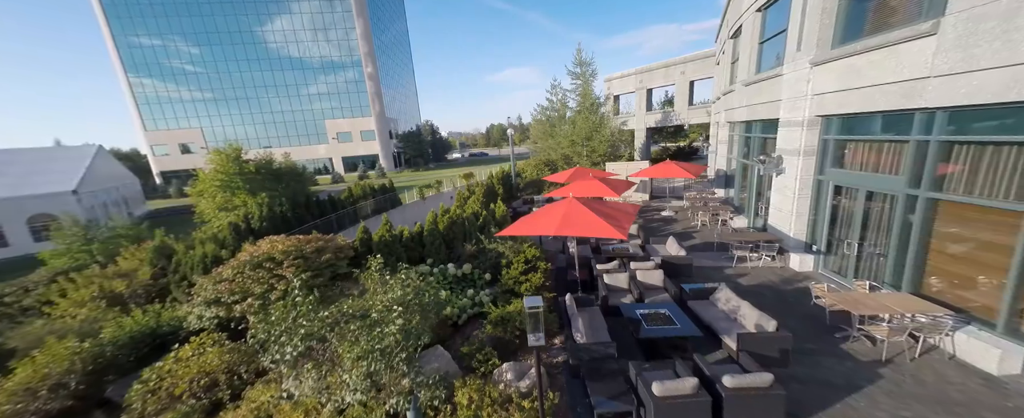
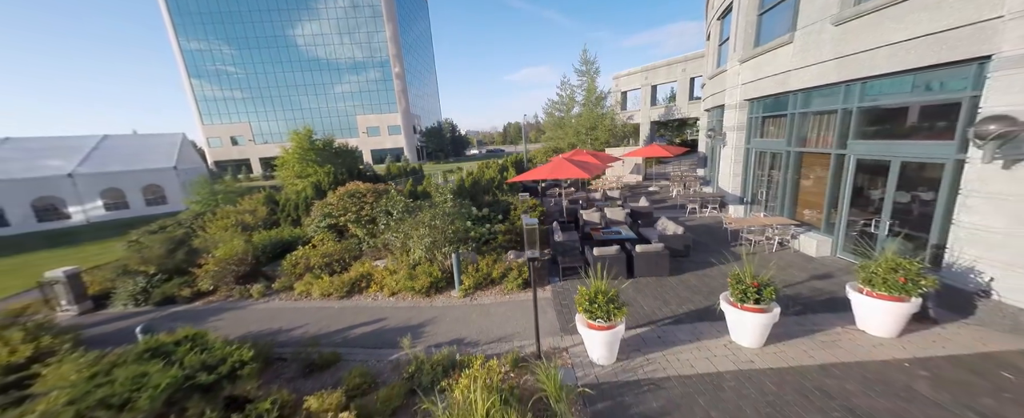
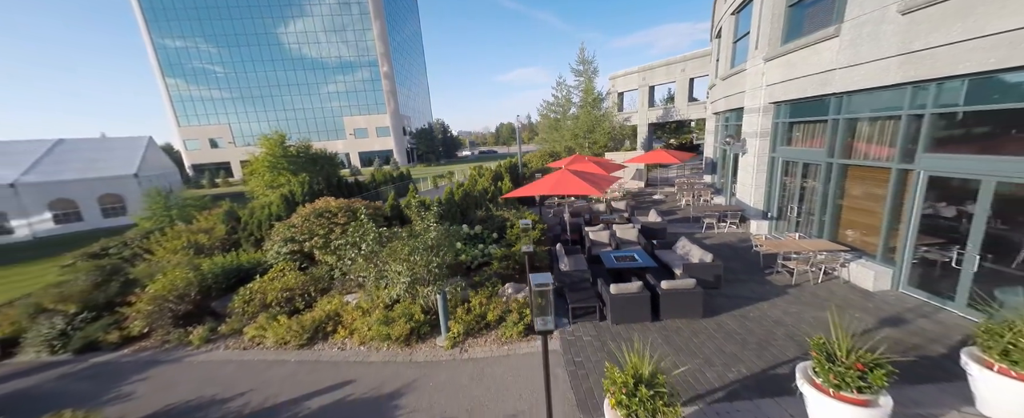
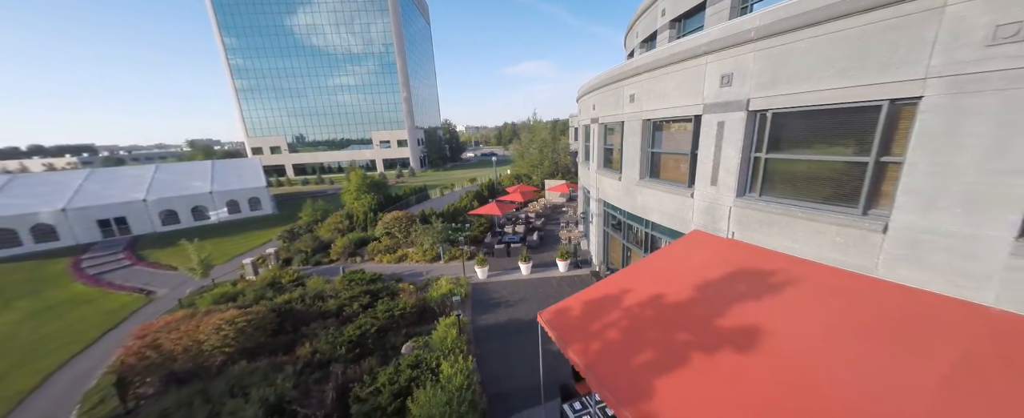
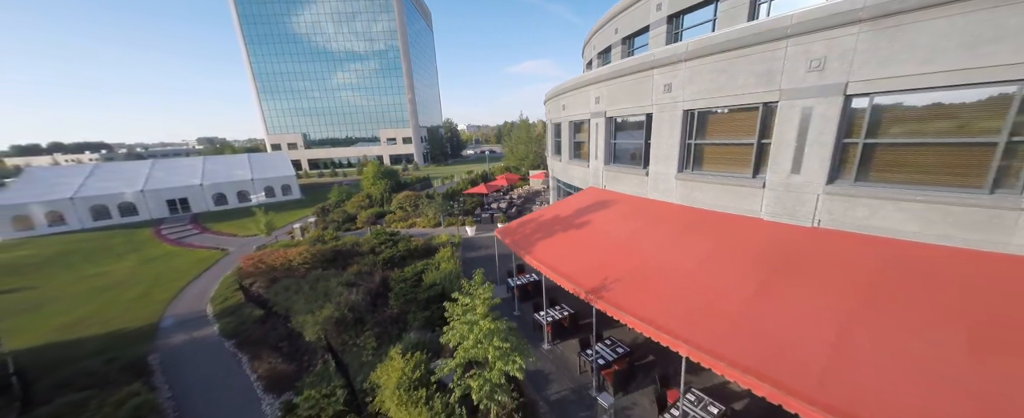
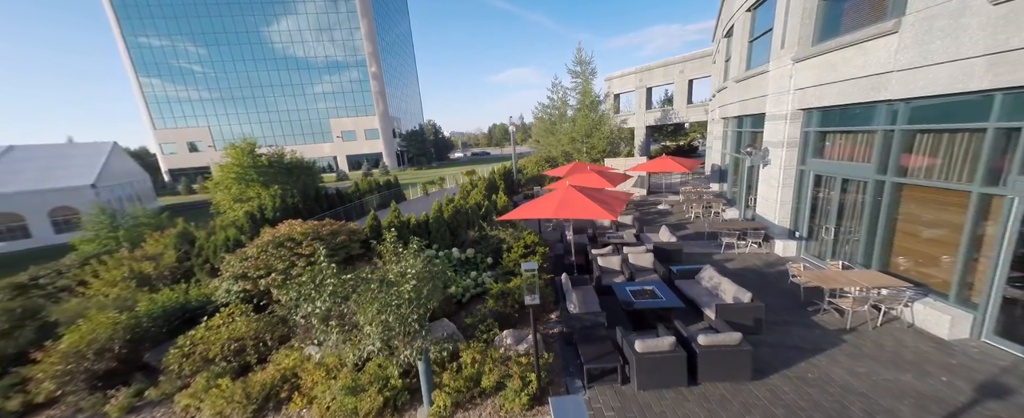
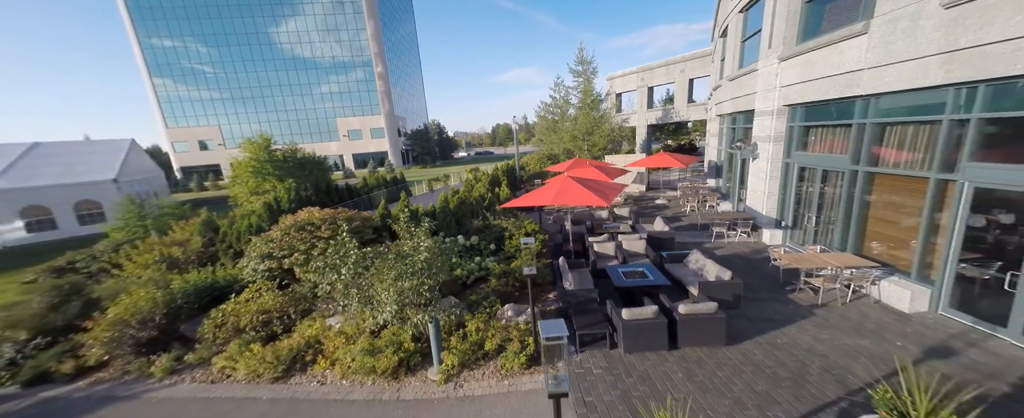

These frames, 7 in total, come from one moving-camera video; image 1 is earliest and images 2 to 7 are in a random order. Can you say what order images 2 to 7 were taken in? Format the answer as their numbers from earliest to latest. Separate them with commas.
6, 7, 3, 2, 4, 5
